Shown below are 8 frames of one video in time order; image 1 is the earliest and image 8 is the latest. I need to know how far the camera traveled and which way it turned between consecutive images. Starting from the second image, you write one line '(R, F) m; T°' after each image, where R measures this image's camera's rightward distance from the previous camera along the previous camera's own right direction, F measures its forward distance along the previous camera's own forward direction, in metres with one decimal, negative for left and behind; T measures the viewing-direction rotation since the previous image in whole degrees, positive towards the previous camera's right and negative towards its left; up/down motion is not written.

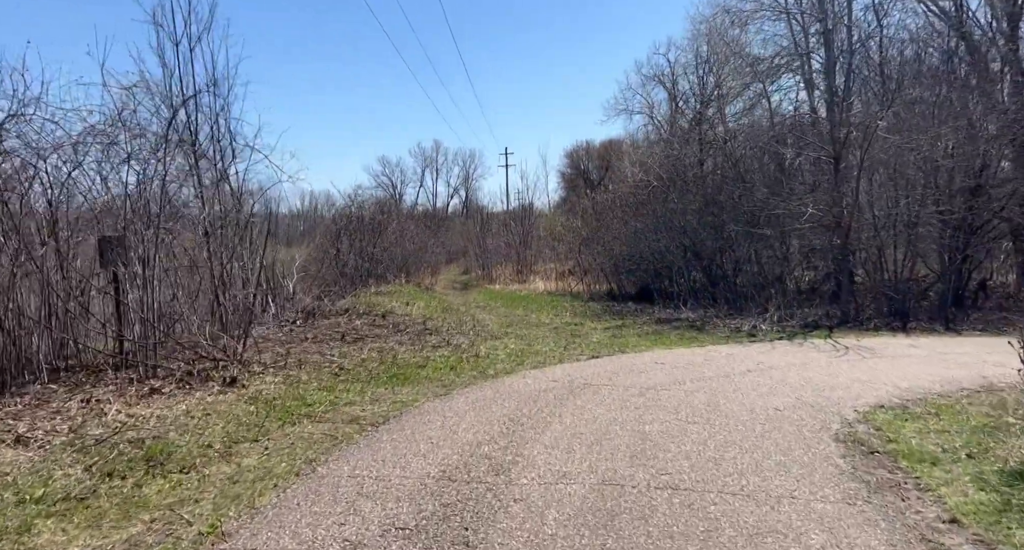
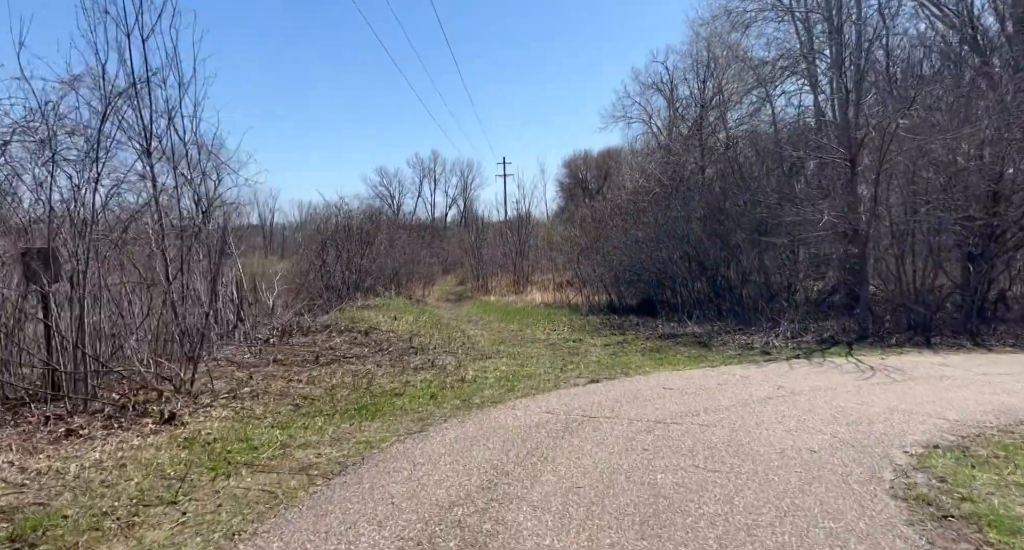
(+0.1, +0.9) m; 0°
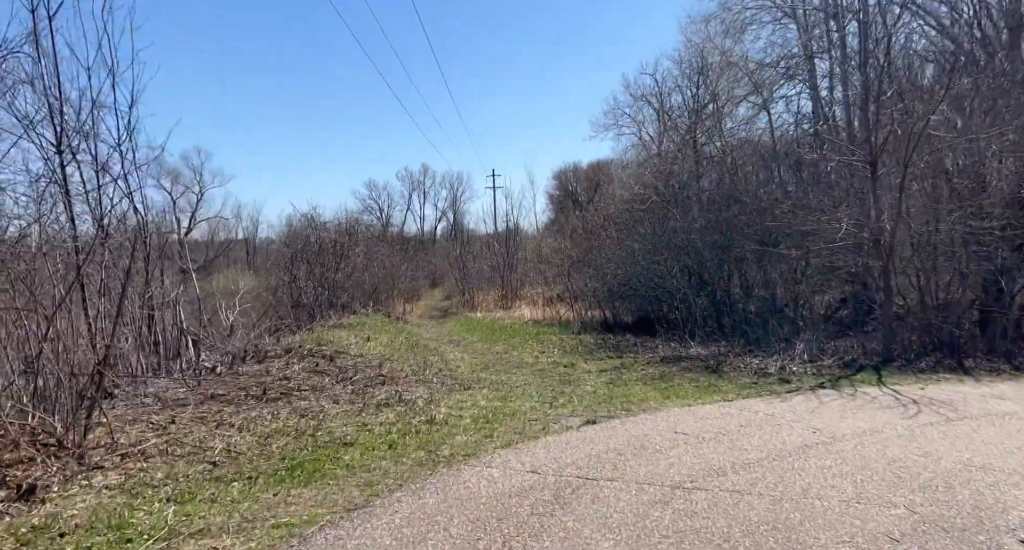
(+0.1, +1.2) m; +1°
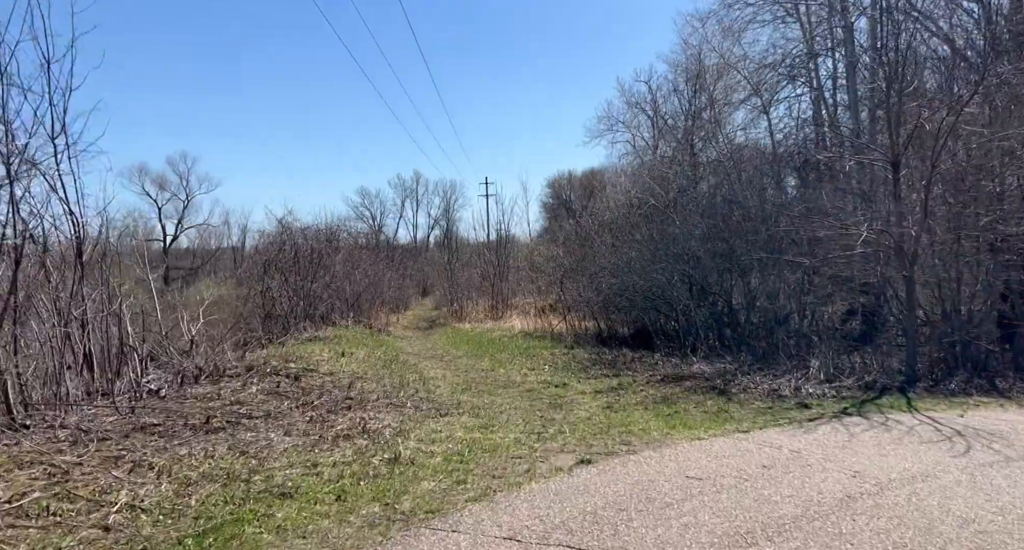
(+0.1, +1.0) m; +1°
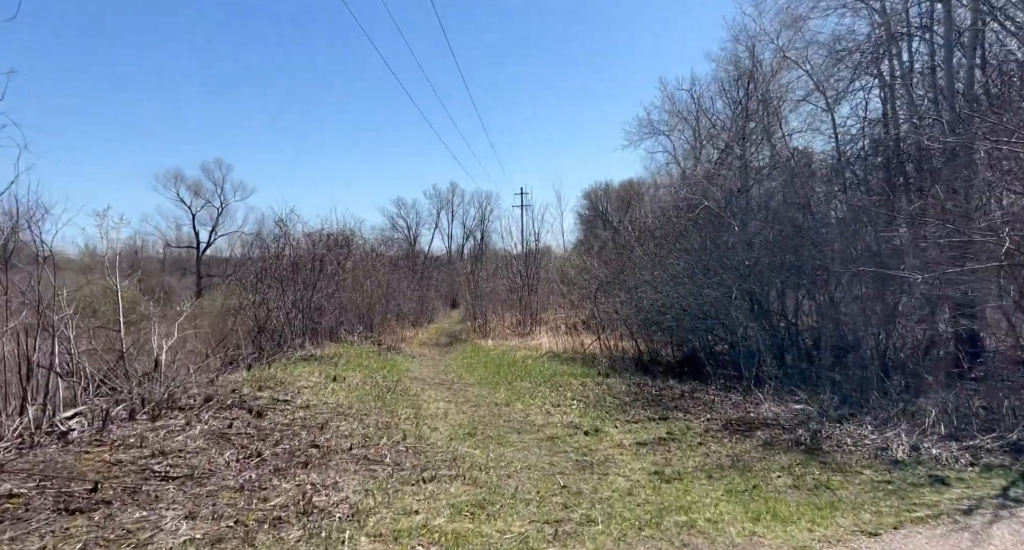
(+0.2, +2.0) m; -3°
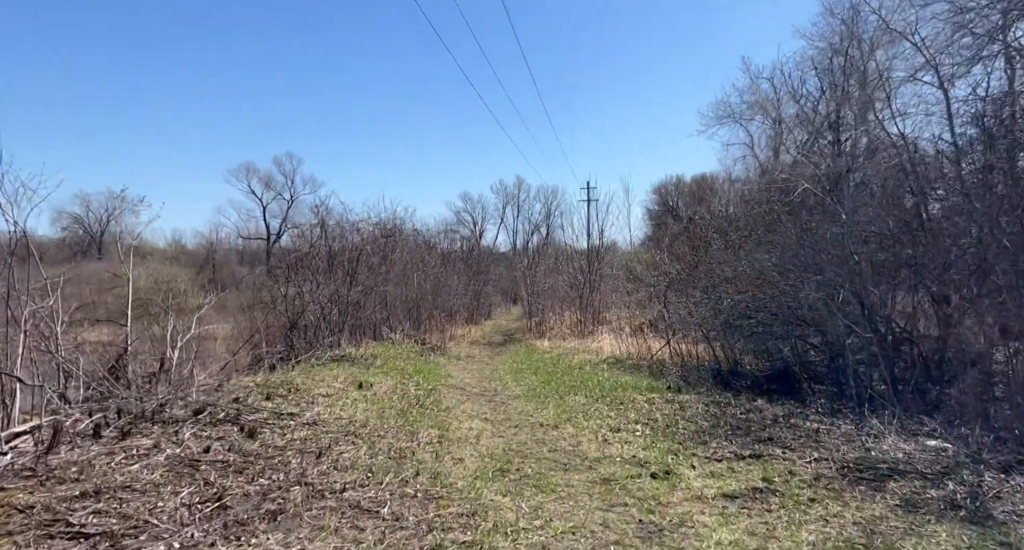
(+0.1, +1.6) m; -5°
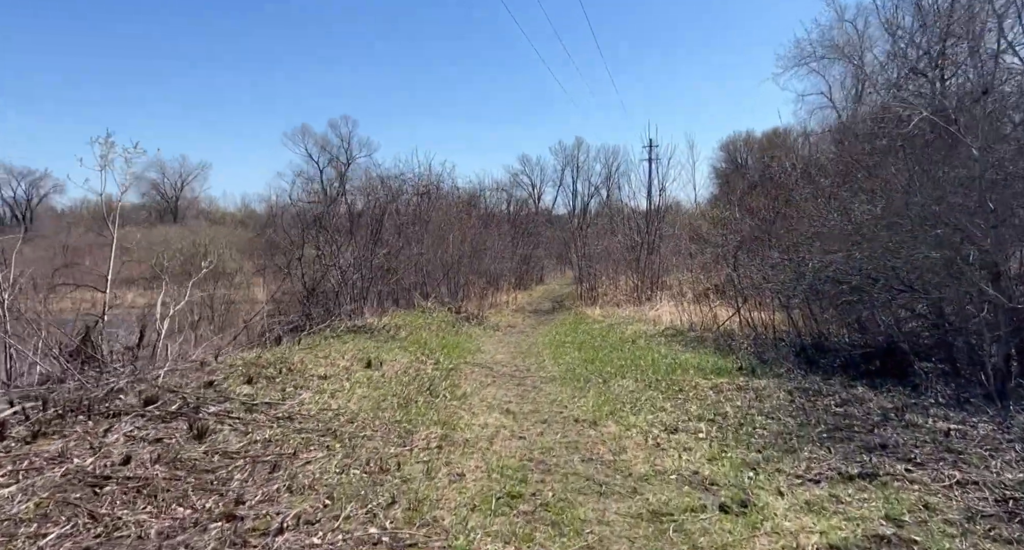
(+0.3, +1.6) m; -5°
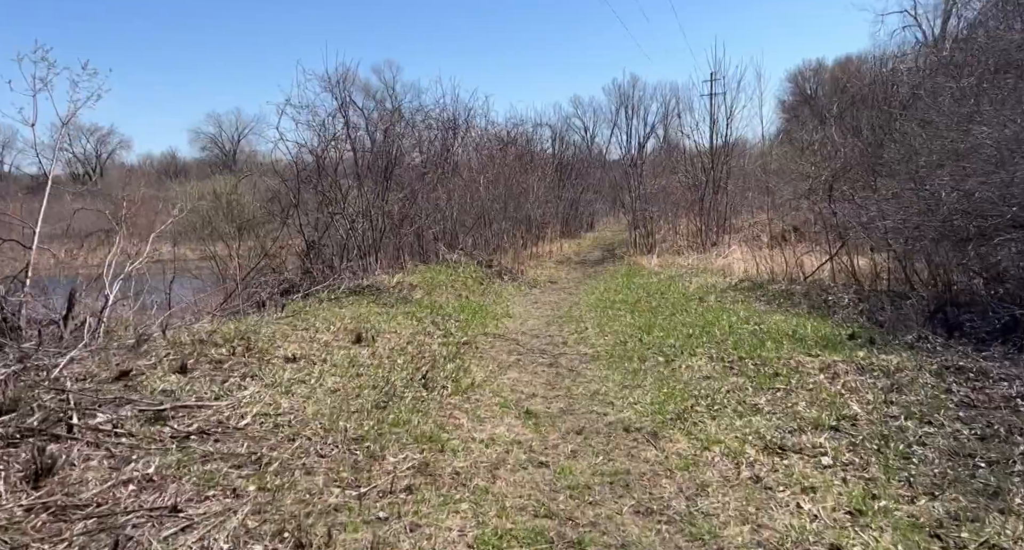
(+0.2, +1.9) m; -5°
